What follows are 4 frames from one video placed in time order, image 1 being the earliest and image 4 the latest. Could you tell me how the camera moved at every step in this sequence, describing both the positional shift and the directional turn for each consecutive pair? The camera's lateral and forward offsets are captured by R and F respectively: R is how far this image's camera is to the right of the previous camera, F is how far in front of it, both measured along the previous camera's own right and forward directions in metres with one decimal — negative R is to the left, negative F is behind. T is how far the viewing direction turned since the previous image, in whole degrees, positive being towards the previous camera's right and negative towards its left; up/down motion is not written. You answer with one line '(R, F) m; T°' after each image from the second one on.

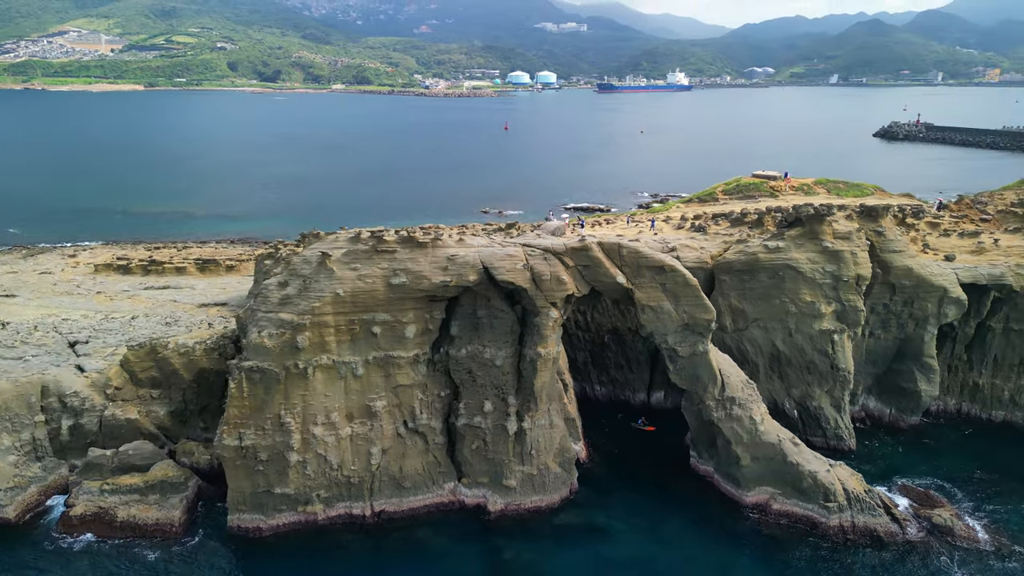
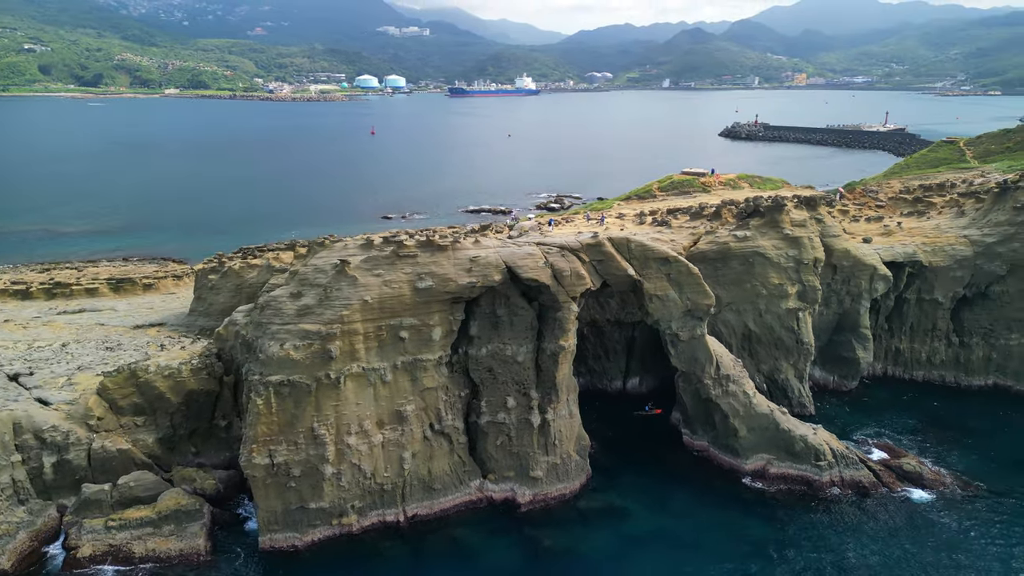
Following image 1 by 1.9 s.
(-5.8, -0.3) m; +11°
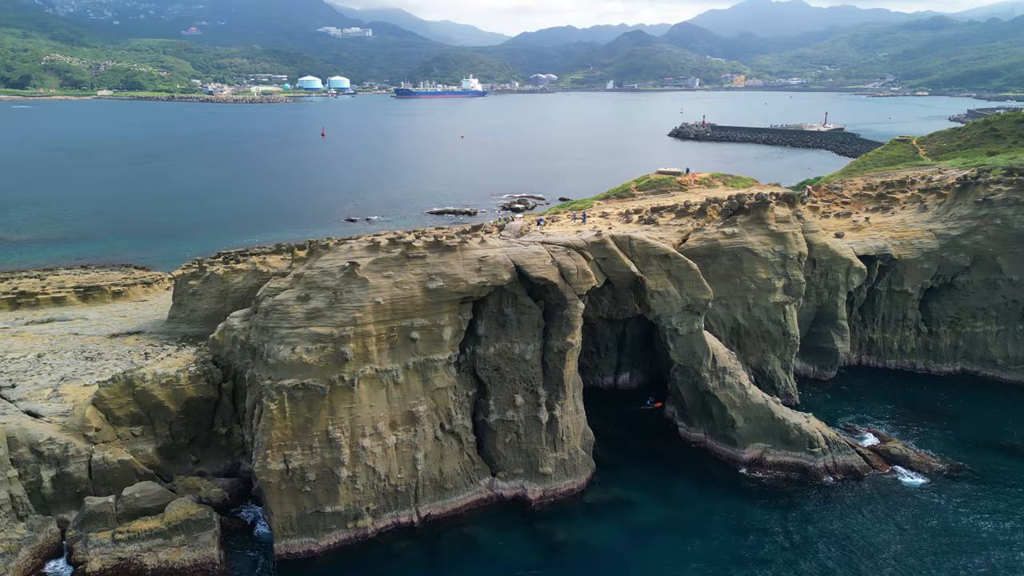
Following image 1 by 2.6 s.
(-2.1, -0.2) m; +4°
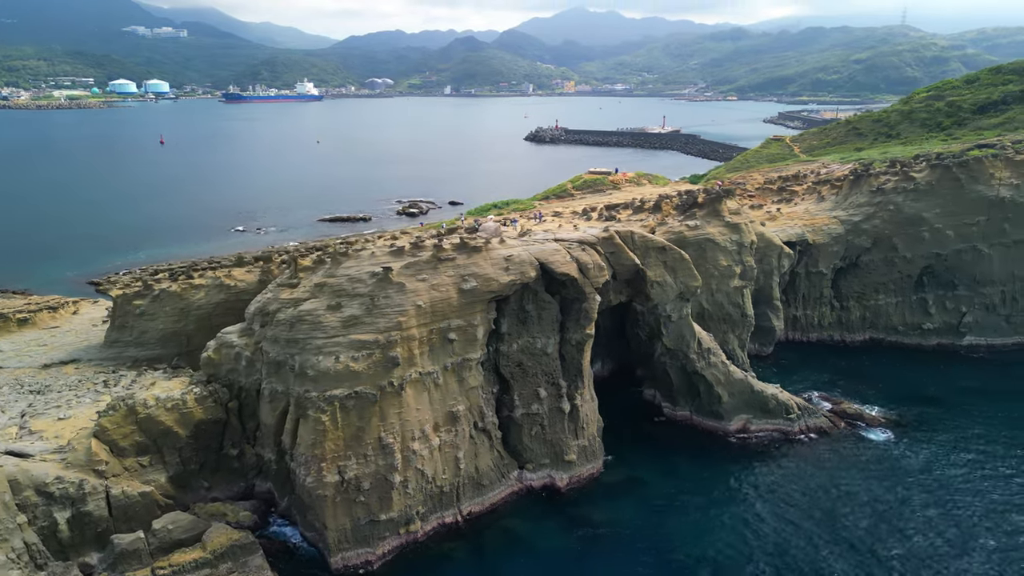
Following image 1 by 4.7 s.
(-6.6, -0.2) m; +12°
